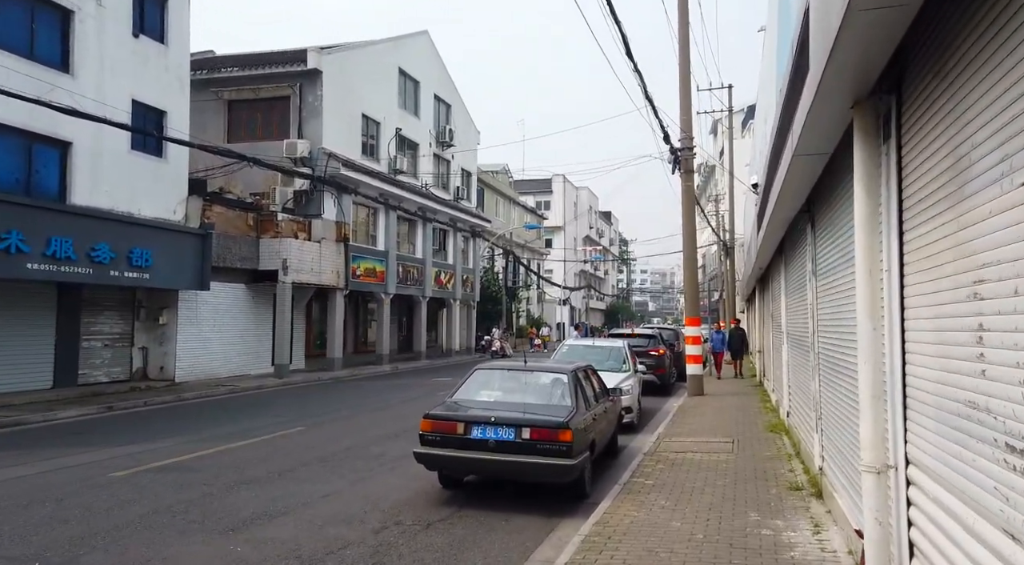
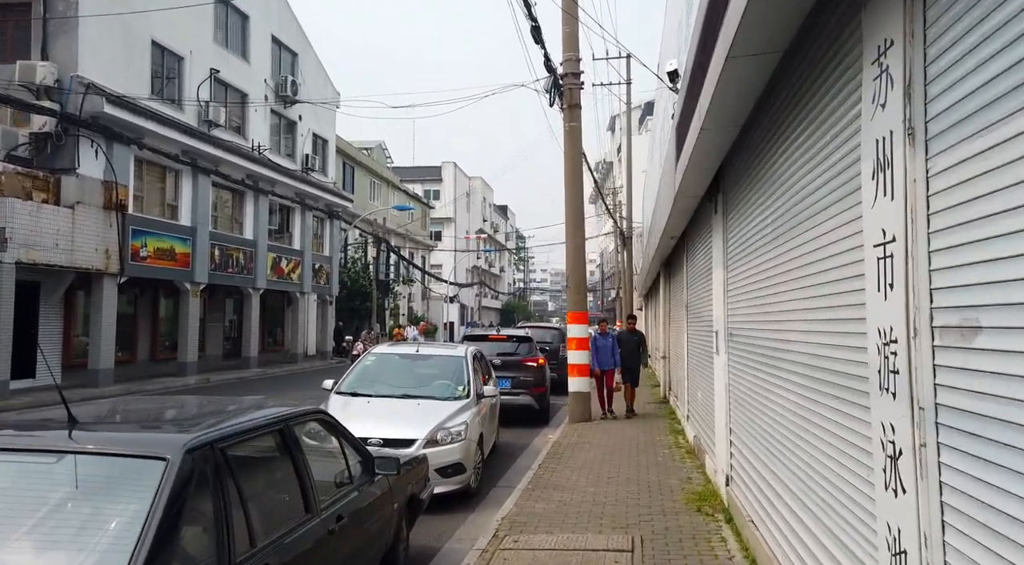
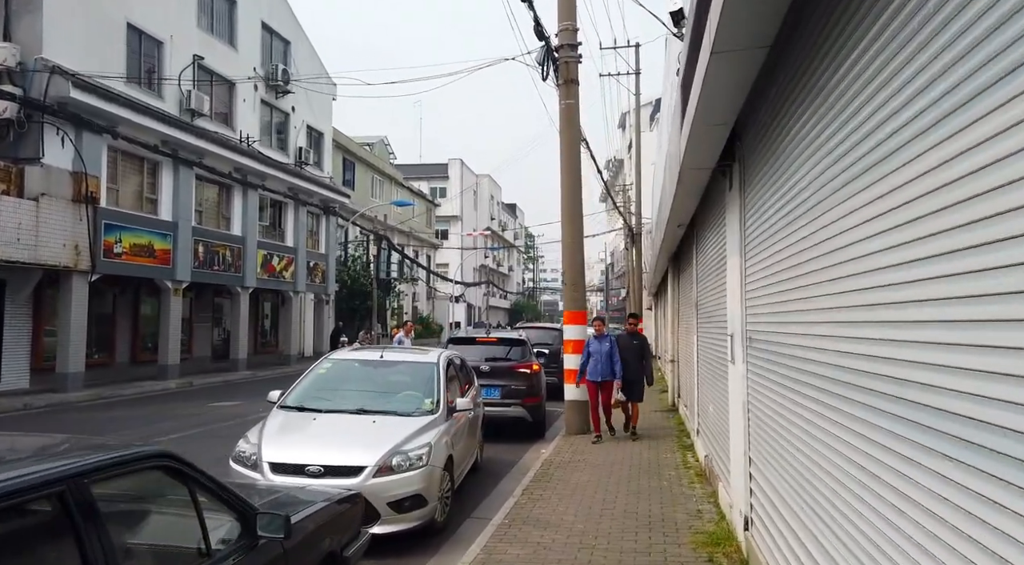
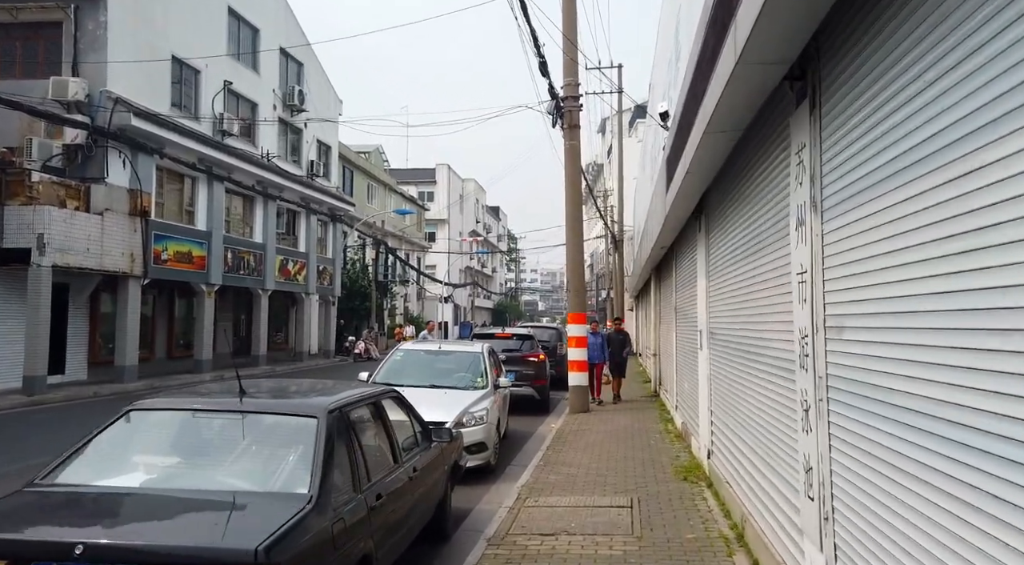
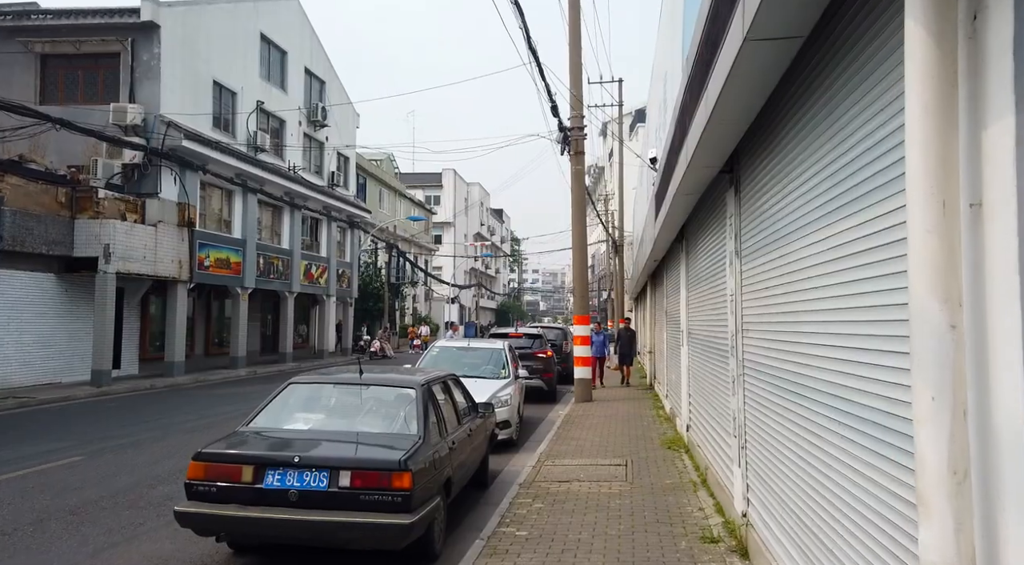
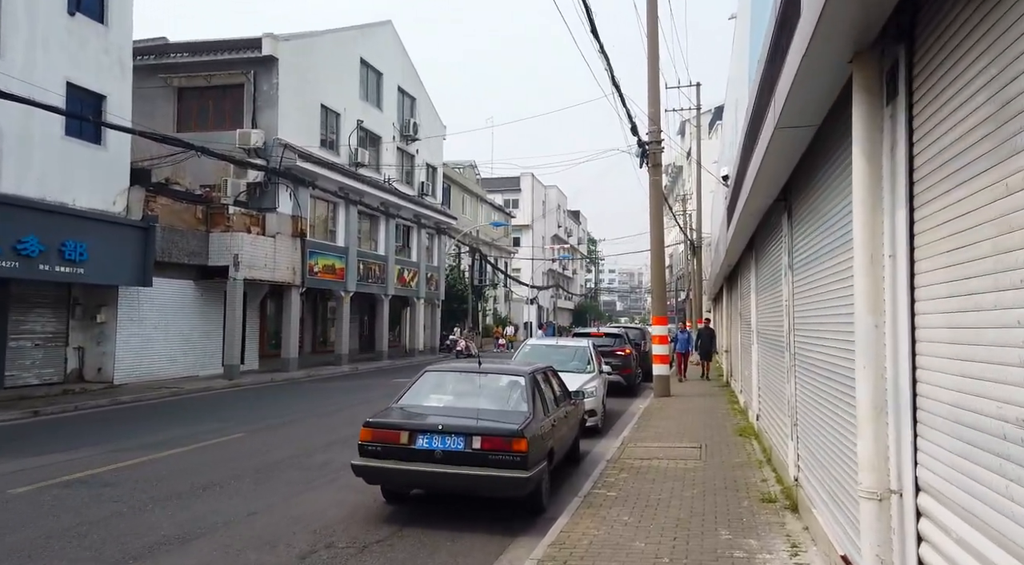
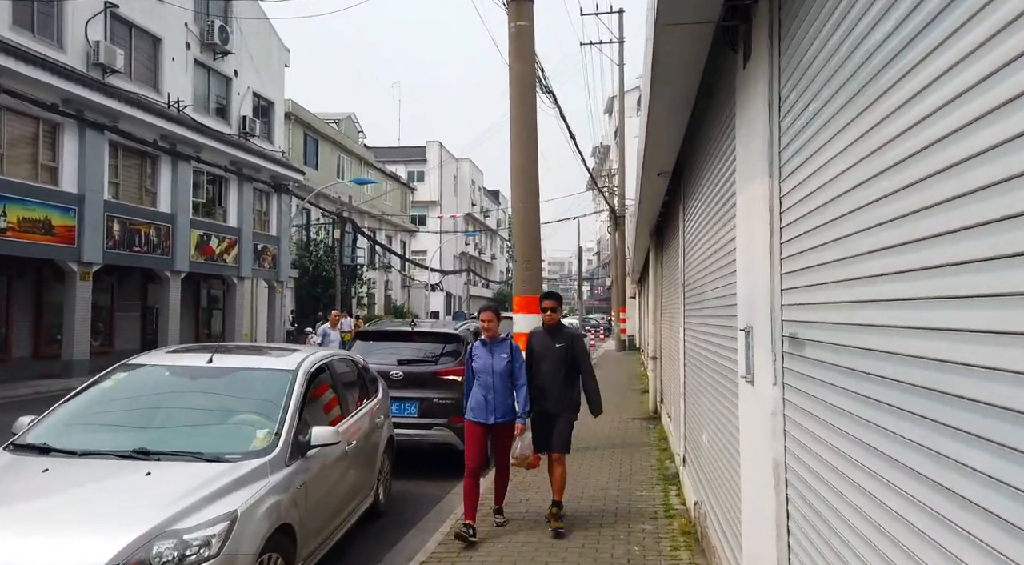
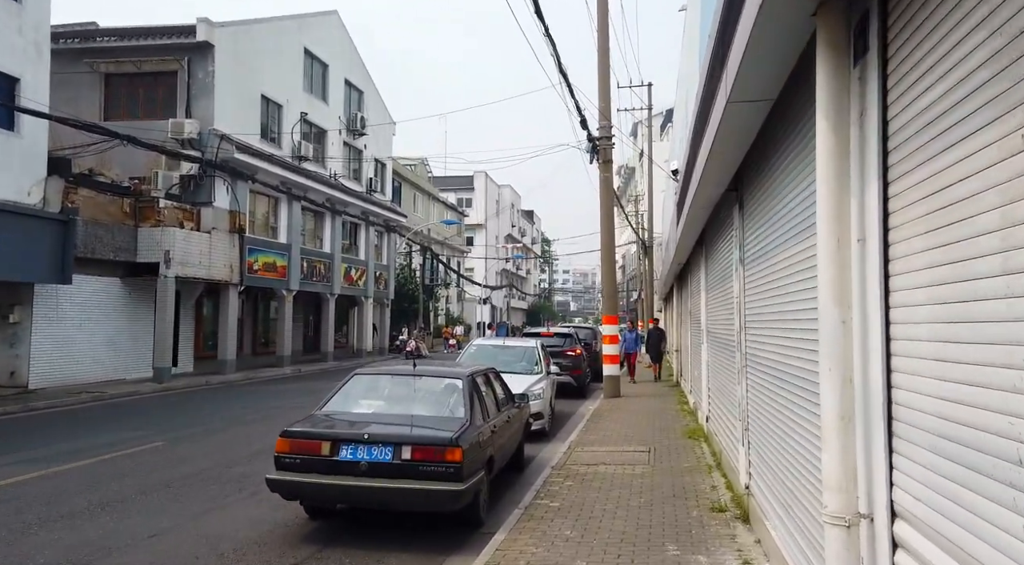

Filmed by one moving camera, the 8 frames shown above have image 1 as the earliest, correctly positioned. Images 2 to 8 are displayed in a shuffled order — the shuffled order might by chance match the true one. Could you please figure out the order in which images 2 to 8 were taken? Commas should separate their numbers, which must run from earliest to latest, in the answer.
6, 8, 5, 4, 2, 3, 7
